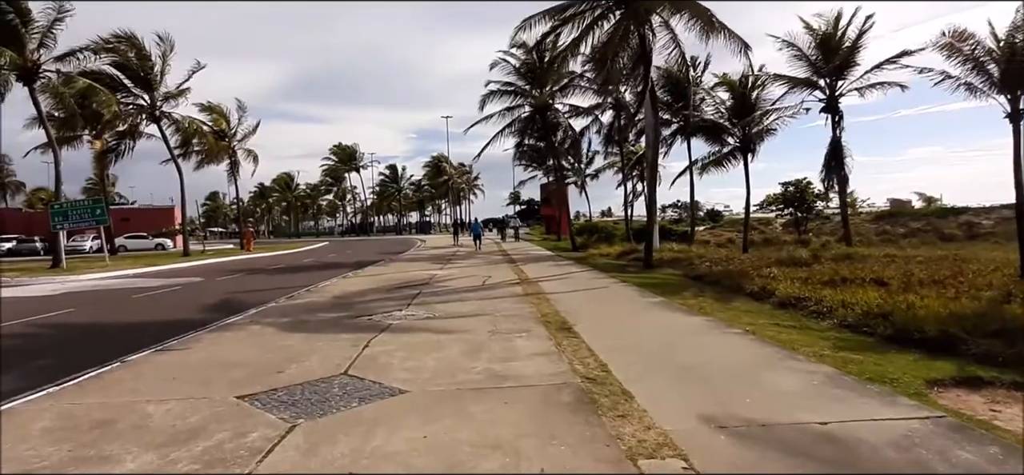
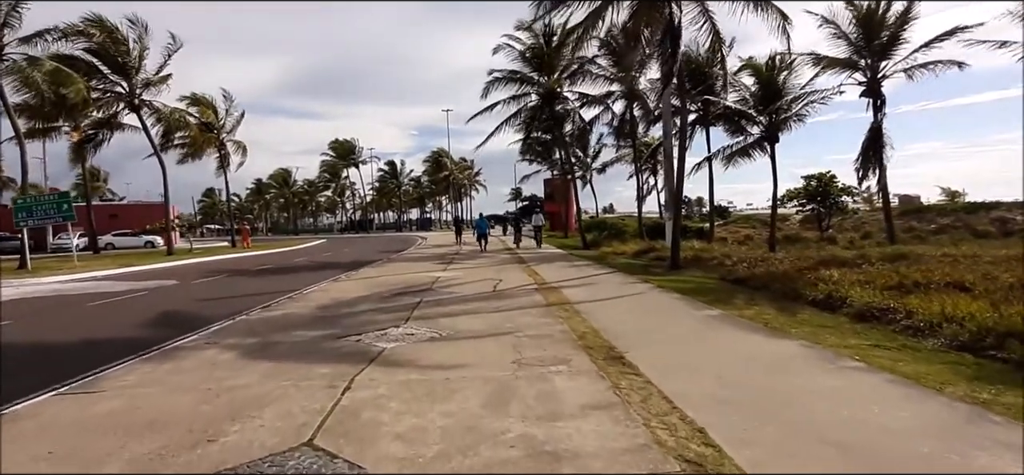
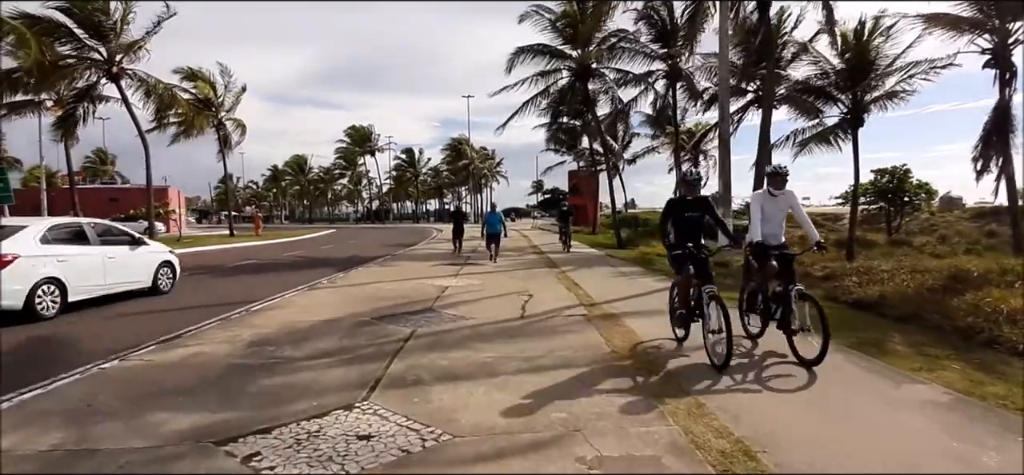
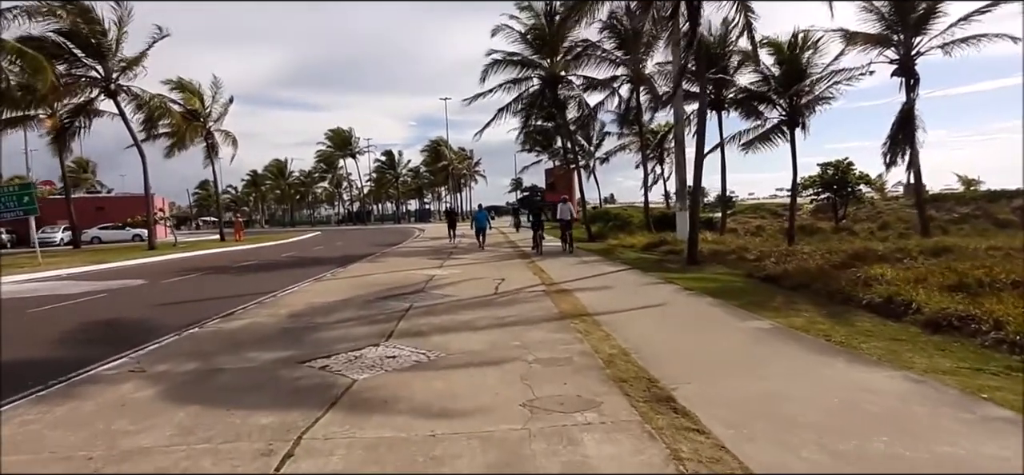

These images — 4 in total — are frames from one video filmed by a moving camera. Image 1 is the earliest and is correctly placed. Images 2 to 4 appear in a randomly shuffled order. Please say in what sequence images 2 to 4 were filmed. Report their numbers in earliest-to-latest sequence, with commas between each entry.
2, 4, 3
